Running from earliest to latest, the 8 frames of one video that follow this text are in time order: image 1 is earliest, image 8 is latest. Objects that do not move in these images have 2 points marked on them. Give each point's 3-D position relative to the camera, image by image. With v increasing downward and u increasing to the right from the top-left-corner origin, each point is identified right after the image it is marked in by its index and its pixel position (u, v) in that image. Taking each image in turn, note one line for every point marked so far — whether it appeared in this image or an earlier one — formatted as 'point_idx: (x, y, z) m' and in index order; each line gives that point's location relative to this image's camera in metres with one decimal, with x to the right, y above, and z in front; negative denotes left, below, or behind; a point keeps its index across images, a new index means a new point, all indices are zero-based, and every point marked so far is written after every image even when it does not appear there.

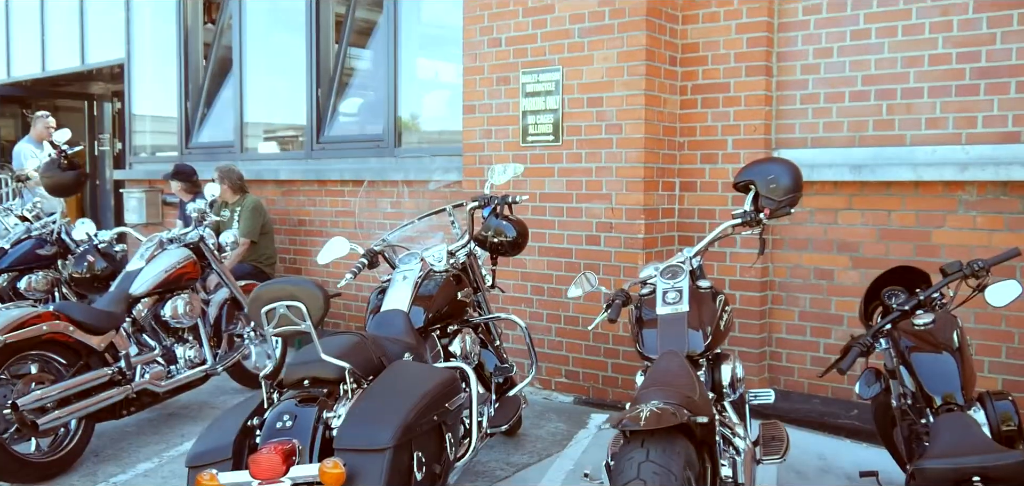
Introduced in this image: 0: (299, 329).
0: (-0.6, -0.2, +2.5) m
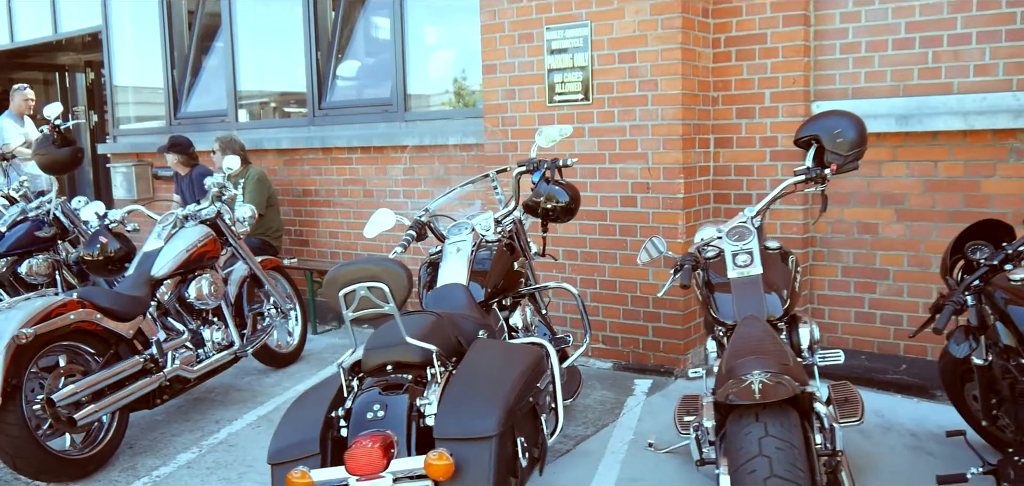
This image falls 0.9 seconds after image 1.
0: (-0.3, -0.2, +2.4) m
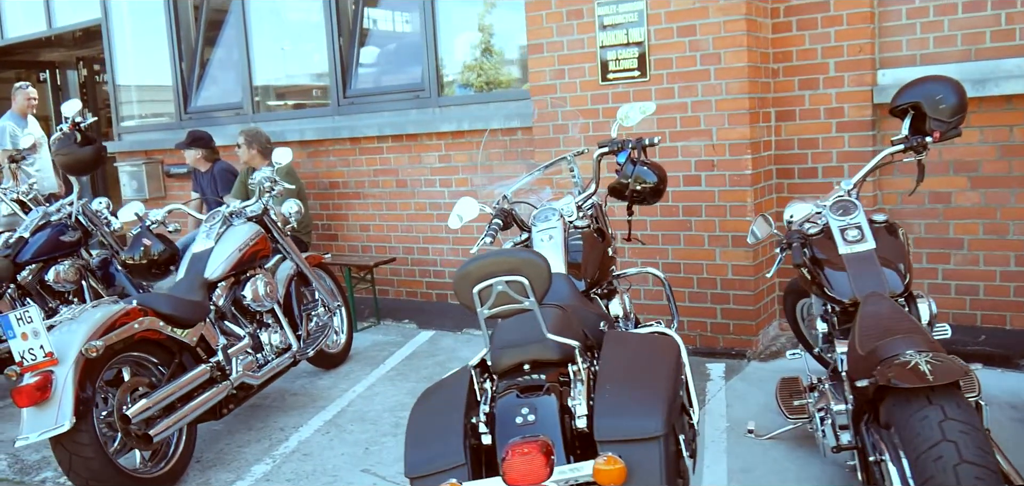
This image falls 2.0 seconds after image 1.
0: (0.0, -0.2, +2.2) m
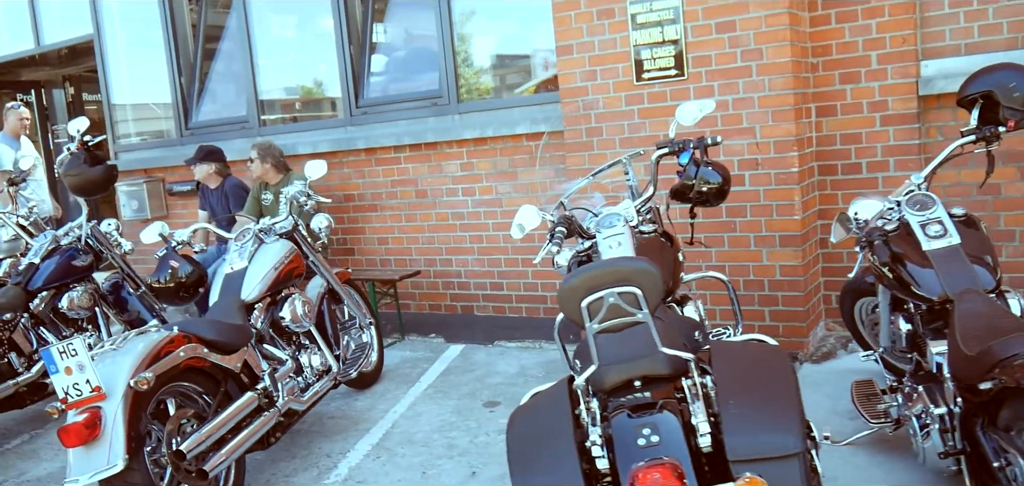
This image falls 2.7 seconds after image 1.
0: (+0.3, -0.2, +2.1) m
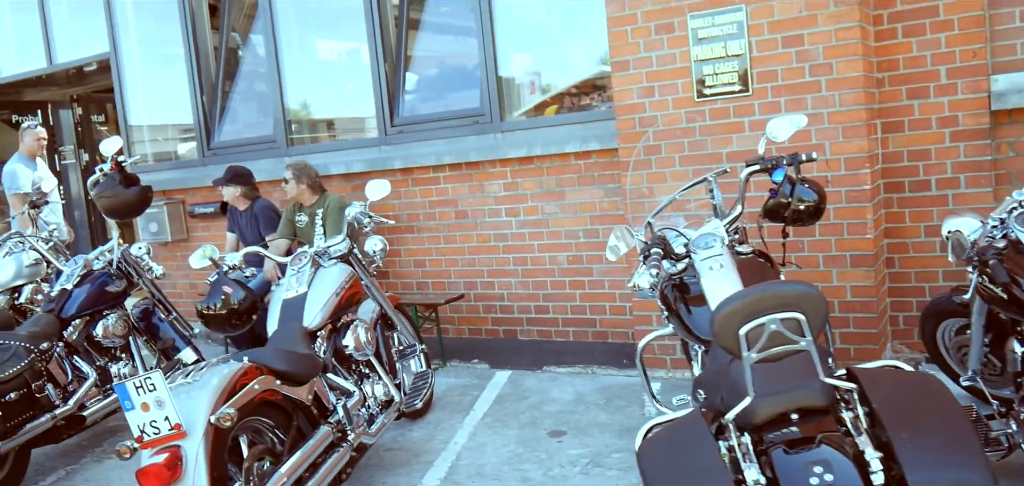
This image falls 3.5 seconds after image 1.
0: (+0.6, -0.2, +1.9) m
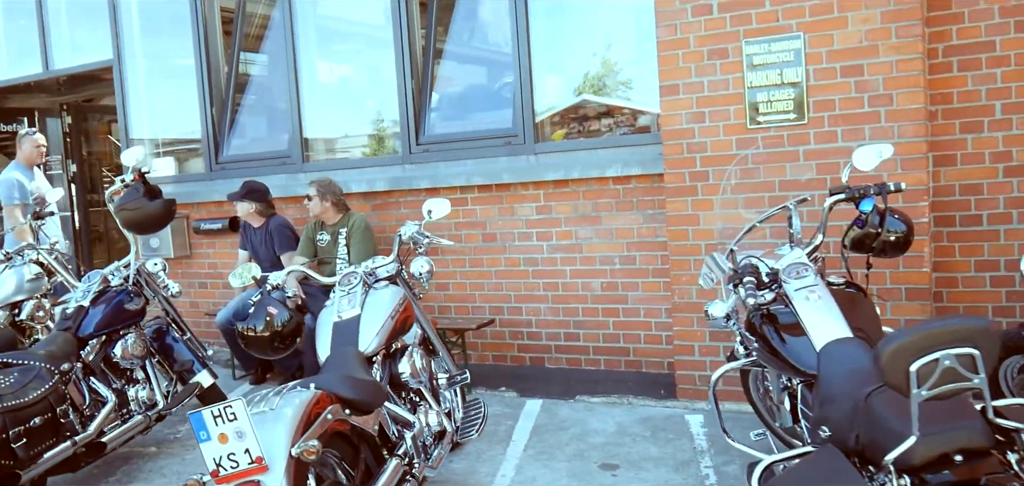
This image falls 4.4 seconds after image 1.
0: (+0.9, -0.3, +1.8) m
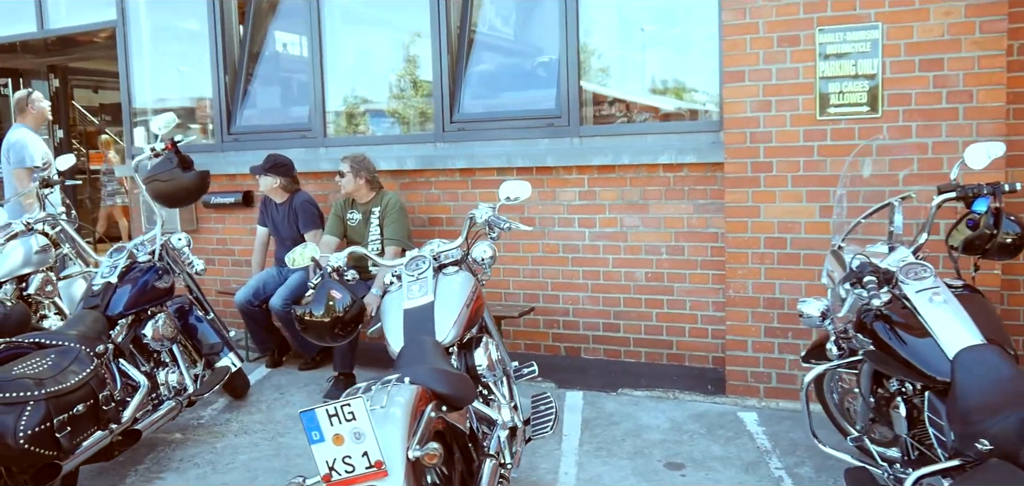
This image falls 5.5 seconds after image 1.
0: (+1.3, -0.3, +1.7) m
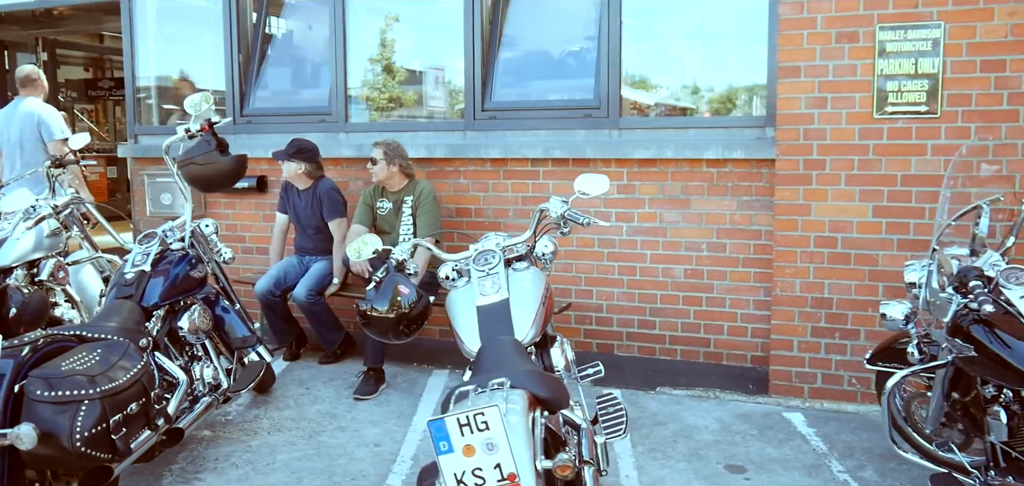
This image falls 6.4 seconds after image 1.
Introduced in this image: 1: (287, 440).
0: (+1.6, -0.3, +1.7) m
1: (-1.0, -0.8, +3.8) m
